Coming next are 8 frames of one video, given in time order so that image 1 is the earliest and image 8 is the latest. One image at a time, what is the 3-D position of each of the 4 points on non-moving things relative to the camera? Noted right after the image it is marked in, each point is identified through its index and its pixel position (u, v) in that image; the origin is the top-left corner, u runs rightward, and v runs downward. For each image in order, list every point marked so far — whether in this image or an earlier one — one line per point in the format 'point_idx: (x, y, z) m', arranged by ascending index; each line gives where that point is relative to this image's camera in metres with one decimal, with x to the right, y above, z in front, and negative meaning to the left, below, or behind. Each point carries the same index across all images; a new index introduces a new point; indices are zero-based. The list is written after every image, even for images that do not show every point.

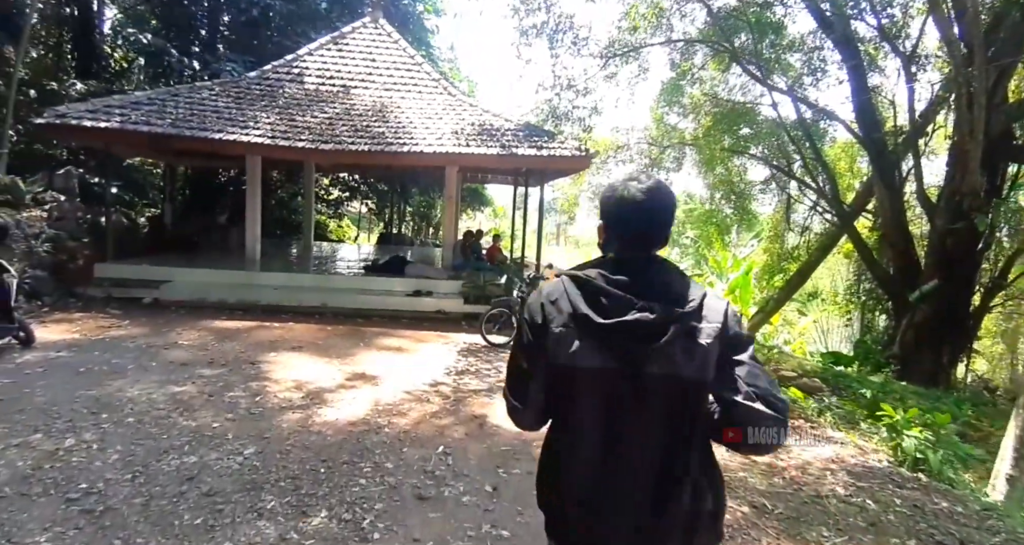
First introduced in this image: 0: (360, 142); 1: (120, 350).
0: (-1.8, +1.6, +7.0) m
1: (-3.4, -0.7, +5.1) m
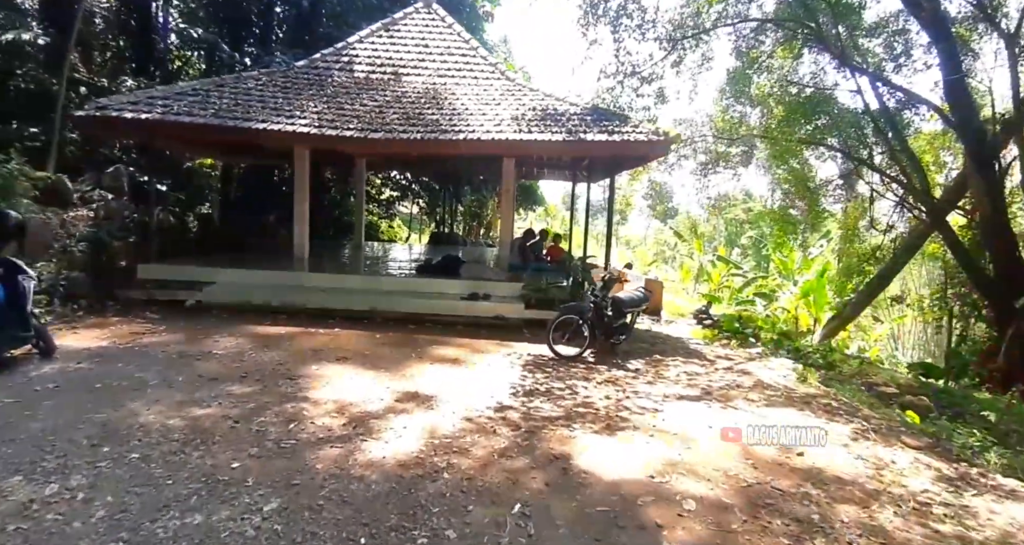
0: (-1.1, +1.6, +6.4) m
1: (-2.9, -0.7, +4.6) m
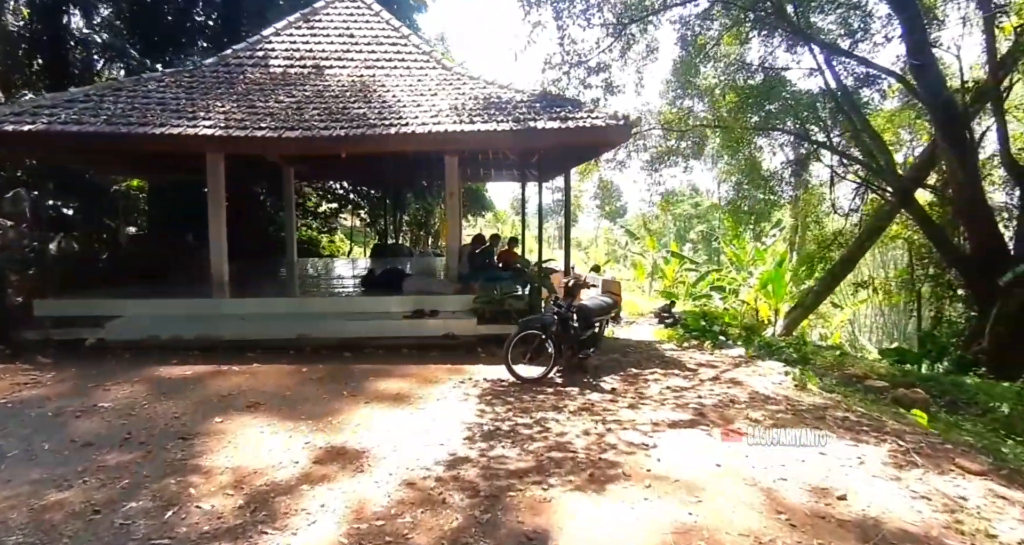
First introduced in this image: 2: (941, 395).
0: (-1.7, +1.4, +5.6) m
1: (-3.2, -1.0, +3.7) m
2: (+5.7, -1.6, +7.7) m
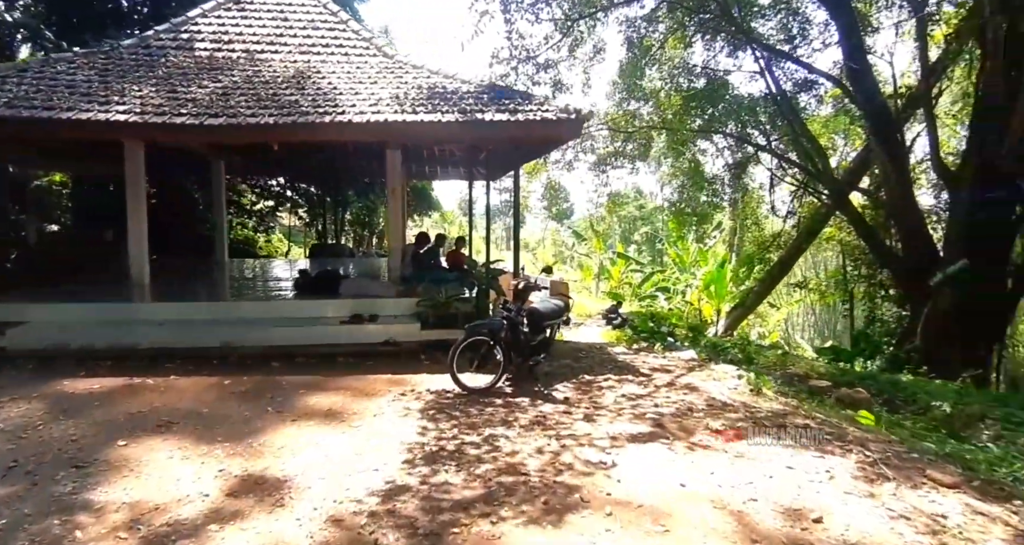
0: (-2.2, +1.4, +5.1) m
1: (-3.5, -1.0, +3.1) m
2: (+5.0, -1.6, +7.9) m
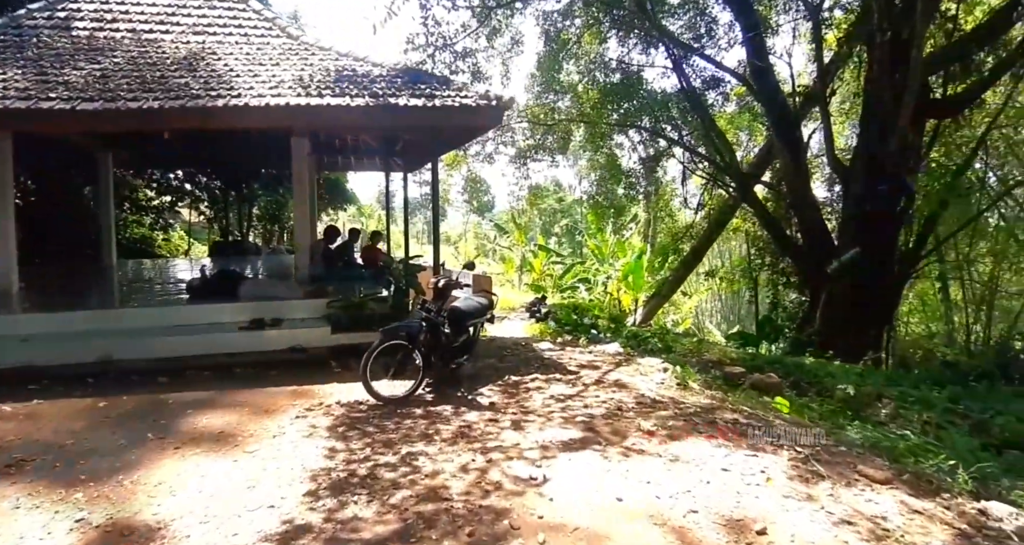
0: (-2.9, +1.4, +4.5) m
1: (-3.8, -1.0, +2.3) m
2: (+3.9, -1.5, +8.3) m
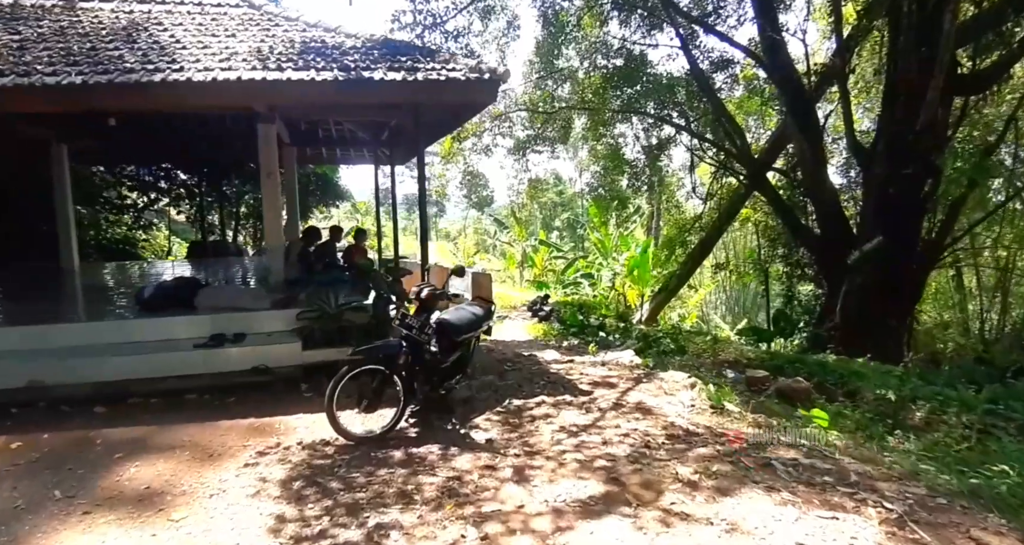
0: (-2.9, +1.3, +3.8) m
1: (-3.8, -1.1, +1.7) m
2: (+3.9, -1.4, +7.6) m
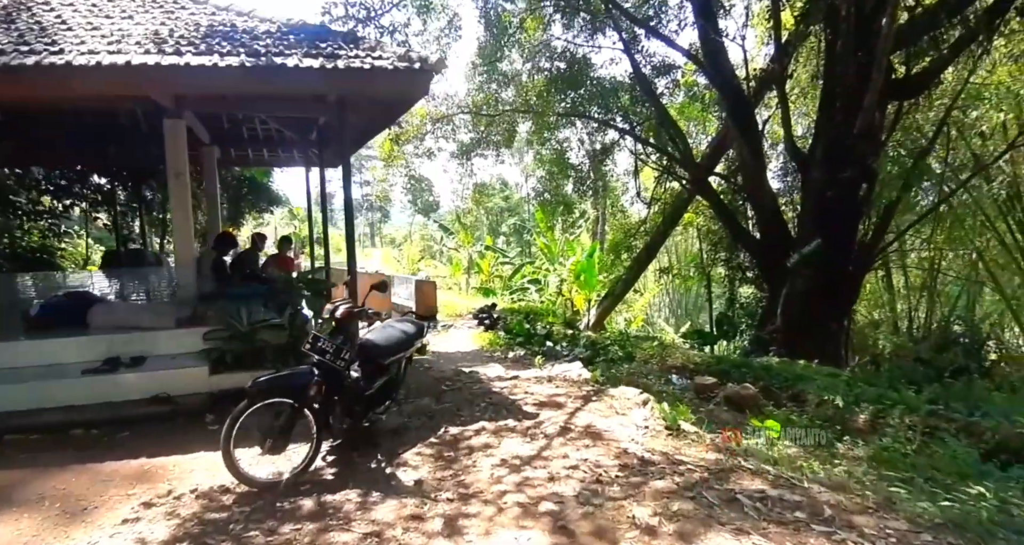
0: (-3.3, +1.2, +3.2) m
1: (-4.0, -1.2, +1.0) m
2: (+3.2, -1.4, +7.6) m
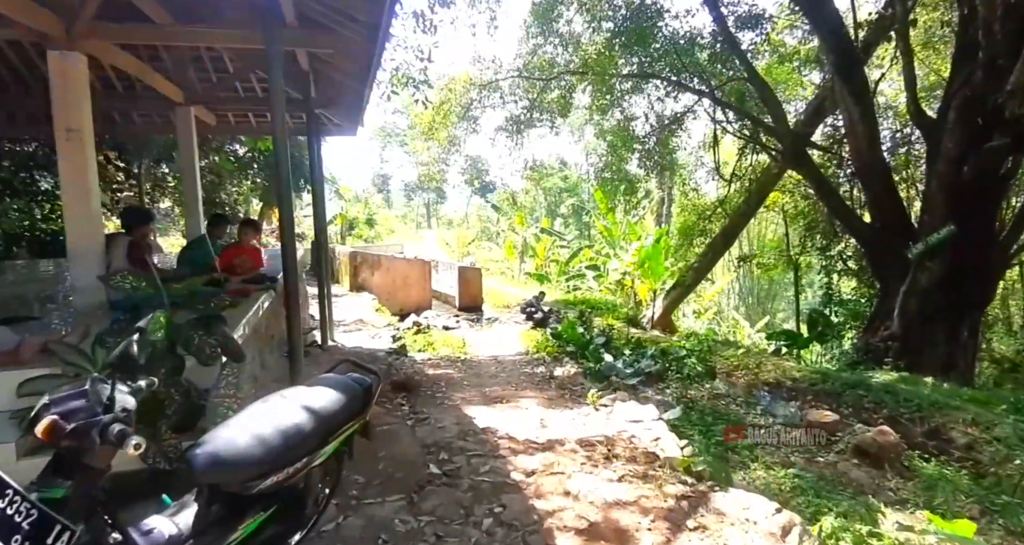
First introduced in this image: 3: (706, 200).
0: (-3.2, +1.2, +1.9) m
1: (-4.1, -1.3, -0.2) m
2: (+3.7, -1.4, +5.6) m
3: (+4.0, +1.5, +11.8) m
